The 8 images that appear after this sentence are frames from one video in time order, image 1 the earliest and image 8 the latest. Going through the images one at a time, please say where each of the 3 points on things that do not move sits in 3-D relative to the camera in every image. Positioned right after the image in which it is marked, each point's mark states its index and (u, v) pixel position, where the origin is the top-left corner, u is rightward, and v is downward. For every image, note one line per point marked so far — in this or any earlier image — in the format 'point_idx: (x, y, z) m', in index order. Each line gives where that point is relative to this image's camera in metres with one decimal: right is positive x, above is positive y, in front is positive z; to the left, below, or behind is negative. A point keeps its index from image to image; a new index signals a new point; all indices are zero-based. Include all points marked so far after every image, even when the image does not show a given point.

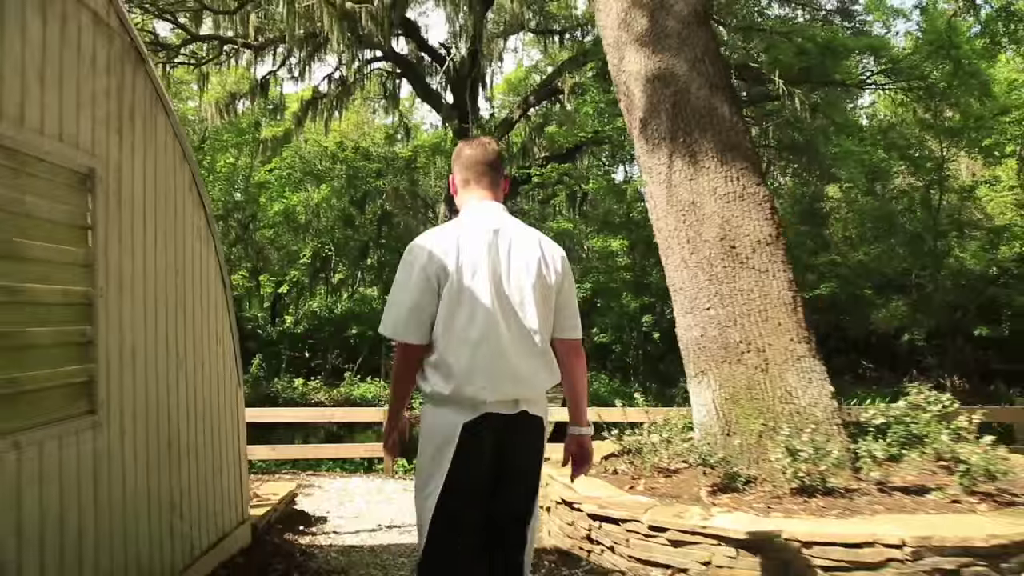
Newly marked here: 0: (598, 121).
0: (+1.5, +2.8, +13.8) m
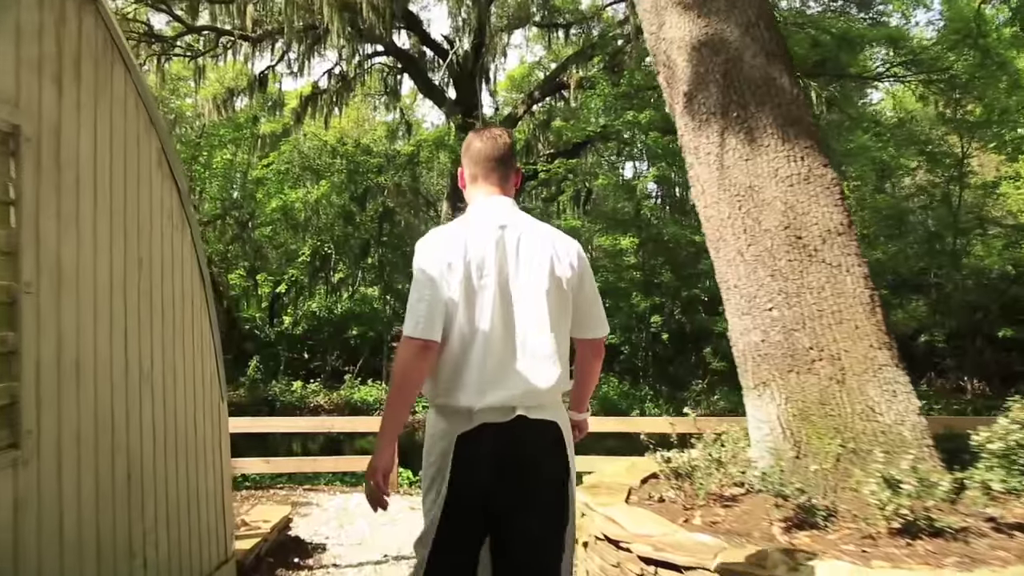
0: (+1.5, +2.8, +13.4) m
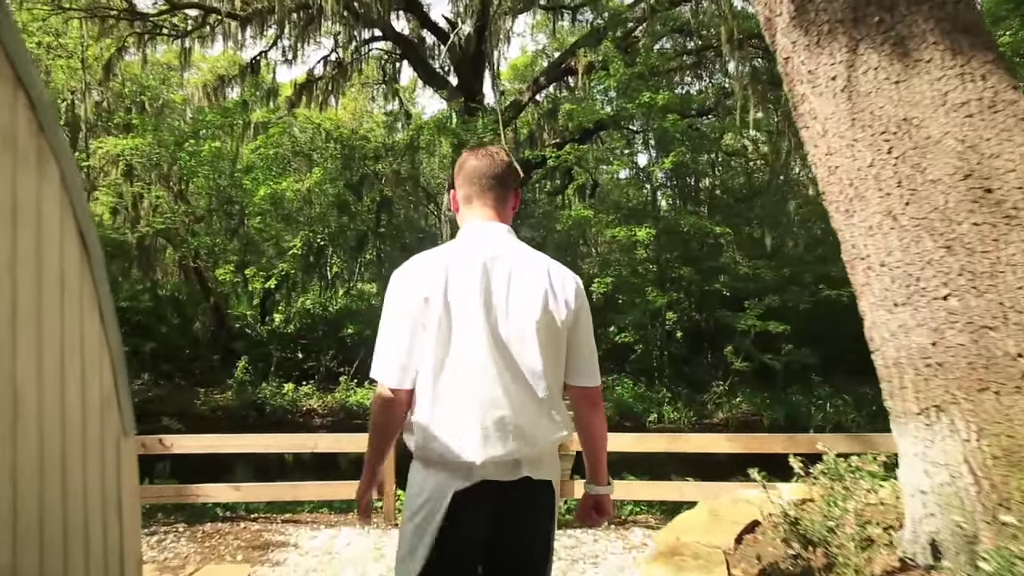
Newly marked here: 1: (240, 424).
0: (+1.6, +2.9, +12.5) m
1: (-4.1, -2.1, +12.5) m
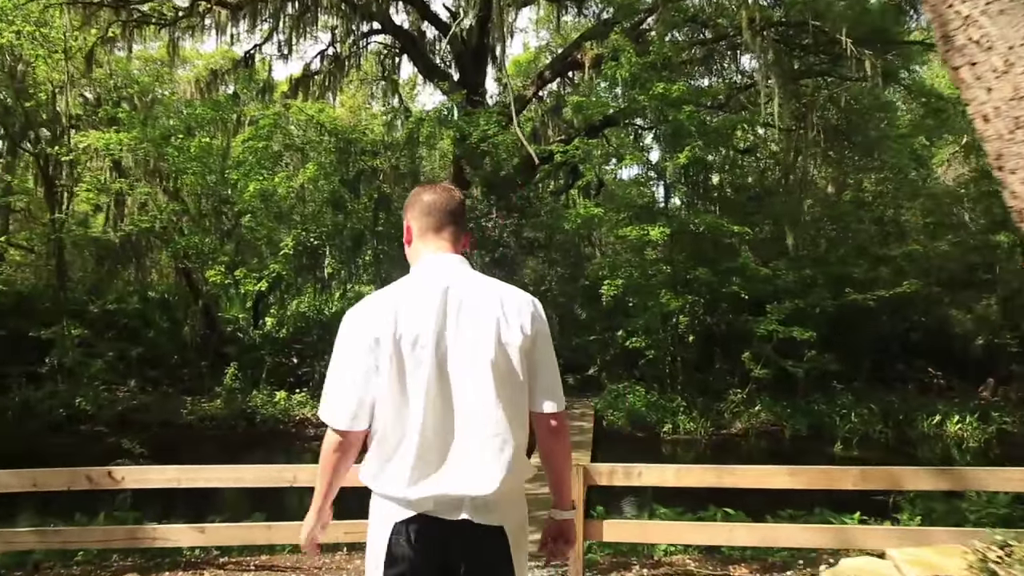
0: (+1.7, +2.9, +11.9) m
1: (-4.1, -2.1, +11.8) m
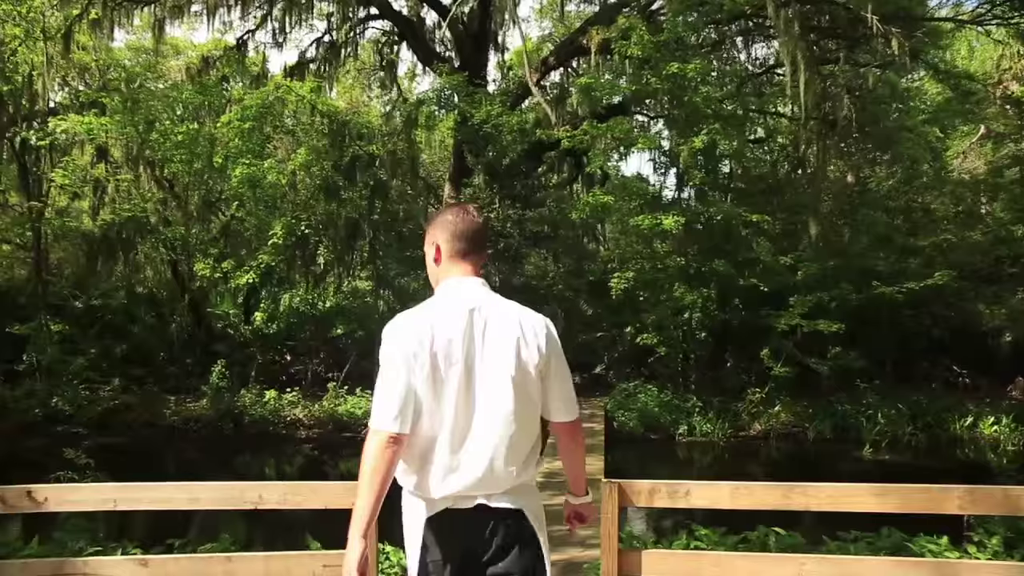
0: (+1.8, +3.0, +11.2) m
1: (-4.0, -2.0, +11.1) m
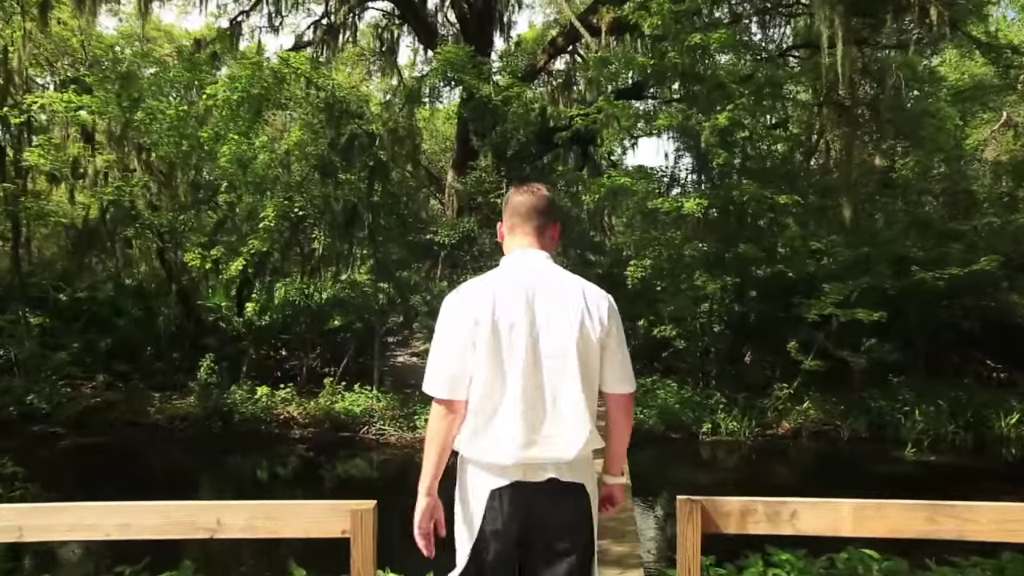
0: (+1.9, +3.1, +10.5) m
1: (-3.9, -1.9, +10.4) m
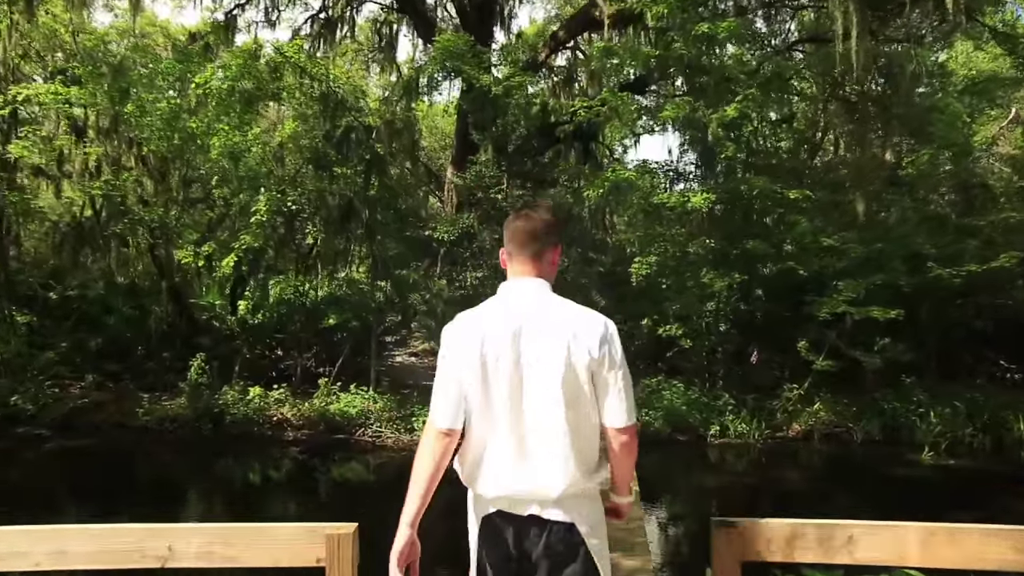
0: (+1.9, +3.1, +10.2) m
1: (-3.9, -1.8, +10.1) m
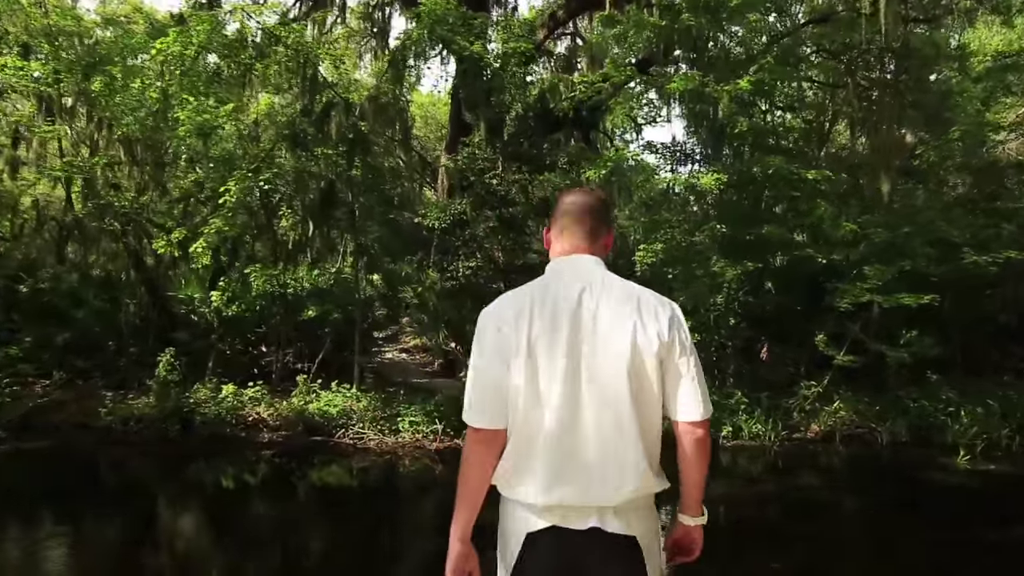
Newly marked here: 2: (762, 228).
0: (+1.8, +3.2, +9.5) m
1: (-3.9, -1.7, +9.4) m
2: (+2.8, +0.6, +9.6) m
